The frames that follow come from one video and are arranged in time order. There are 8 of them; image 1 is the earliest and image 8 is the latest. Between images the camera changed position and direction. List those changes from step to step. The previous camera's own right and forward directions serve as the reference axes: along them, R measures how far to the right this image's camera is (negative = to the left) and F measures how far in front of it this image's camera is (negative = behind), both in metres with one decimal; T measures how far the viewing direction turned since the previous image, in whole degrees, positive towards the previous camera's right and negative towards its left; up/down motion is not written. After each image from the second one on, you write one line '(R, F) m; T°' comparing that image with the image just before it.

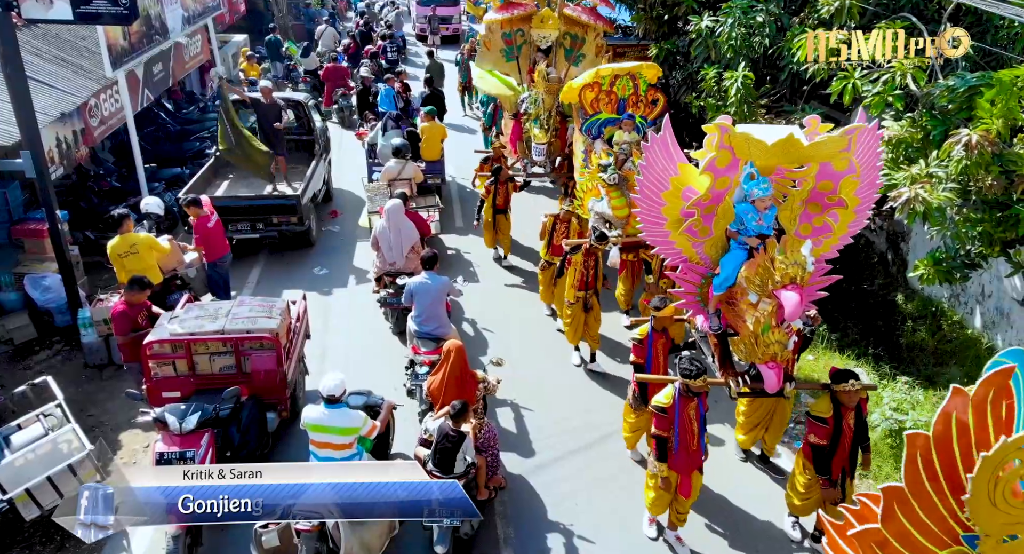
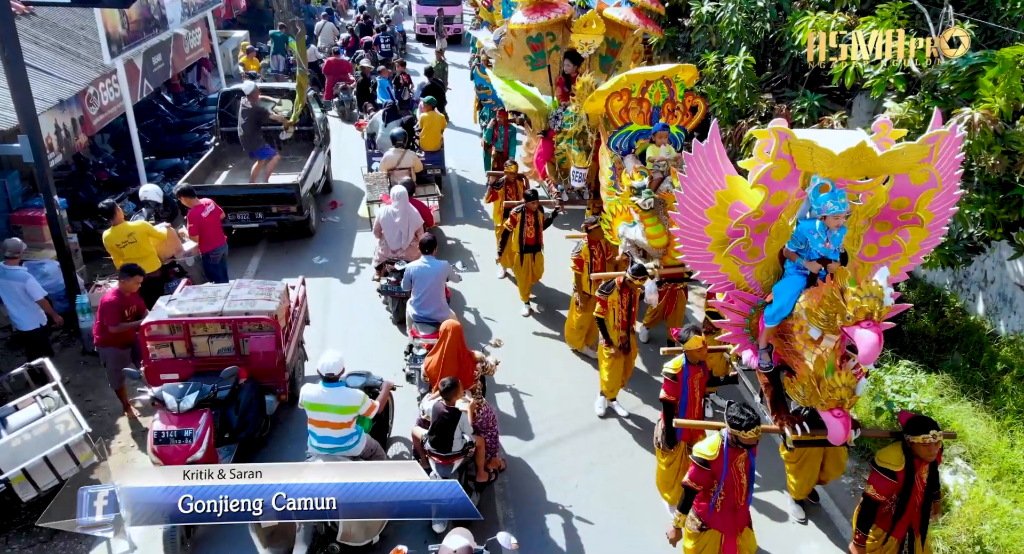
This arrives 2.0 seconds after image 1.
(0.0, 0.0) m; 0°
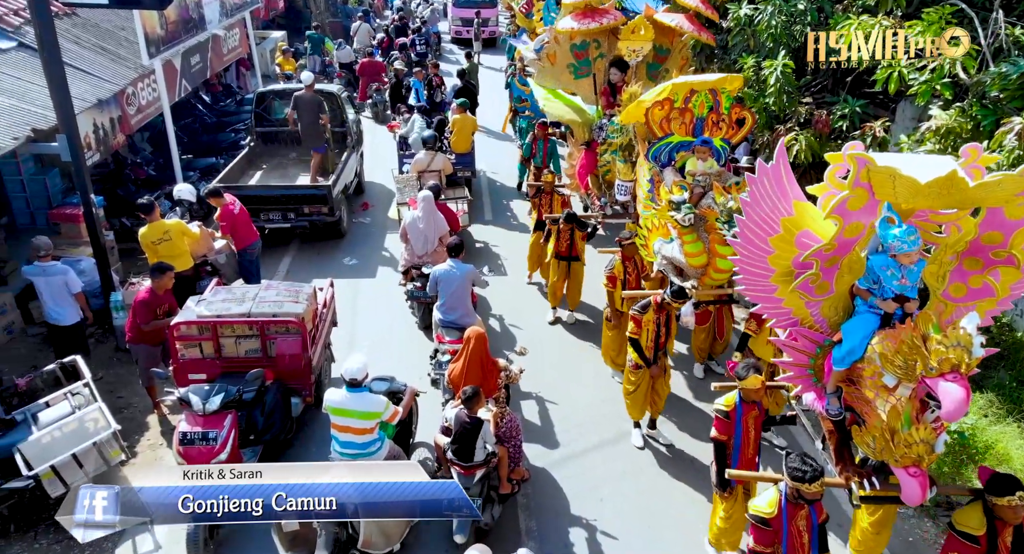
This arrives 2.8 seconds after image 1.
(0.0, 0.0) m; -2°
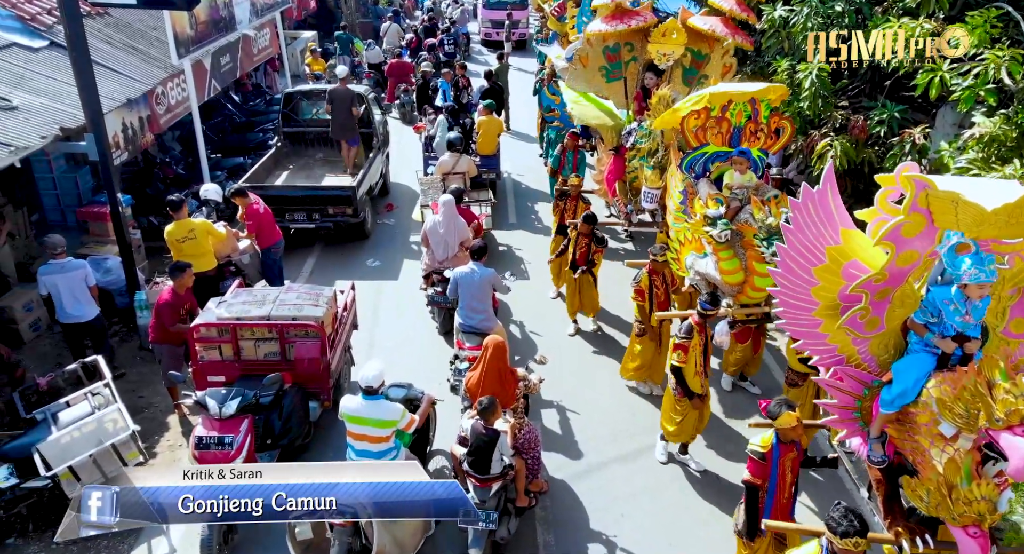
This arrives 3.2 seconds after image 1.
(0.0, +0.1) m; -2°
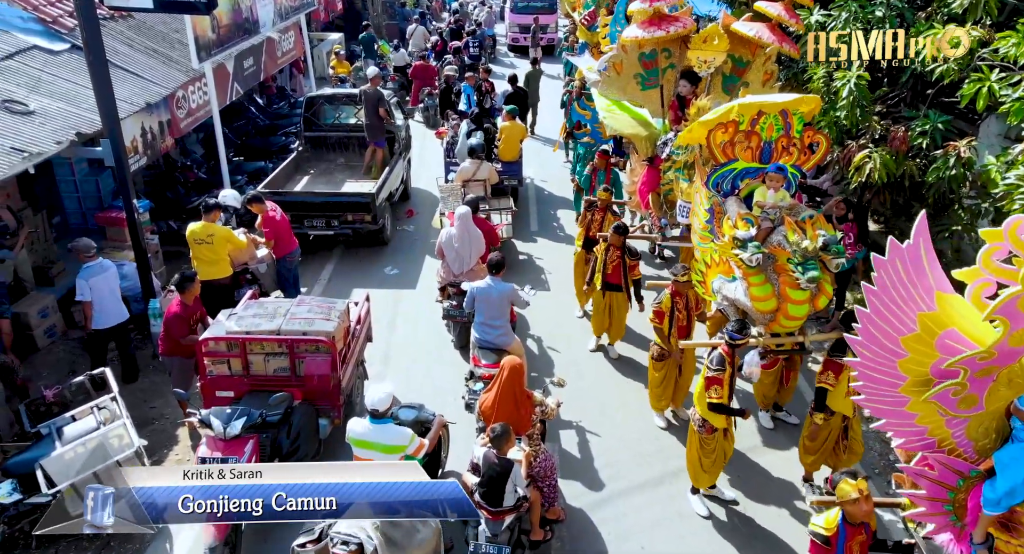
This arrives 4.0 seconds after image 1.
(+0.1, +0.2) m; -2°
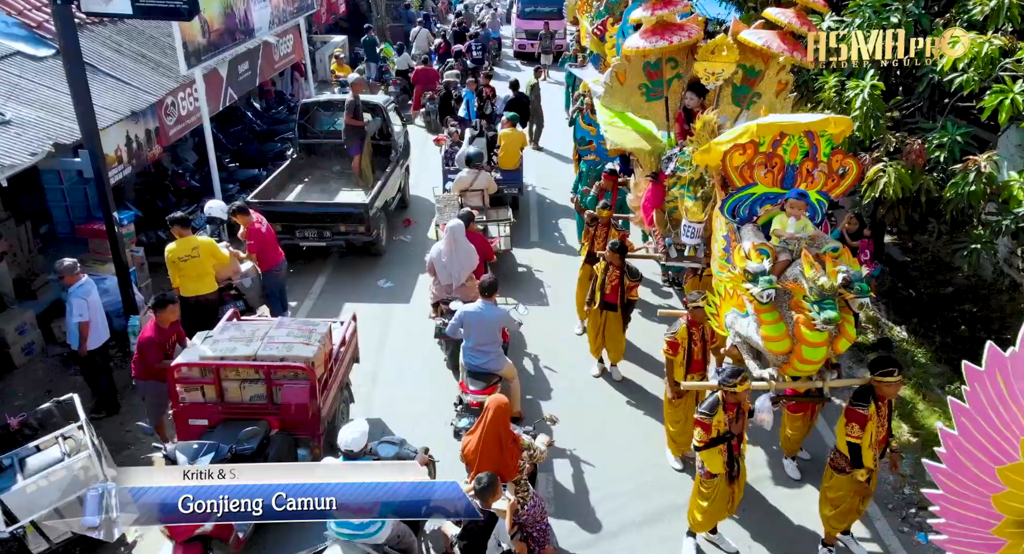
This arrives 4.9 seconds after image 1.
(+0.1, +0.3) m; -1°
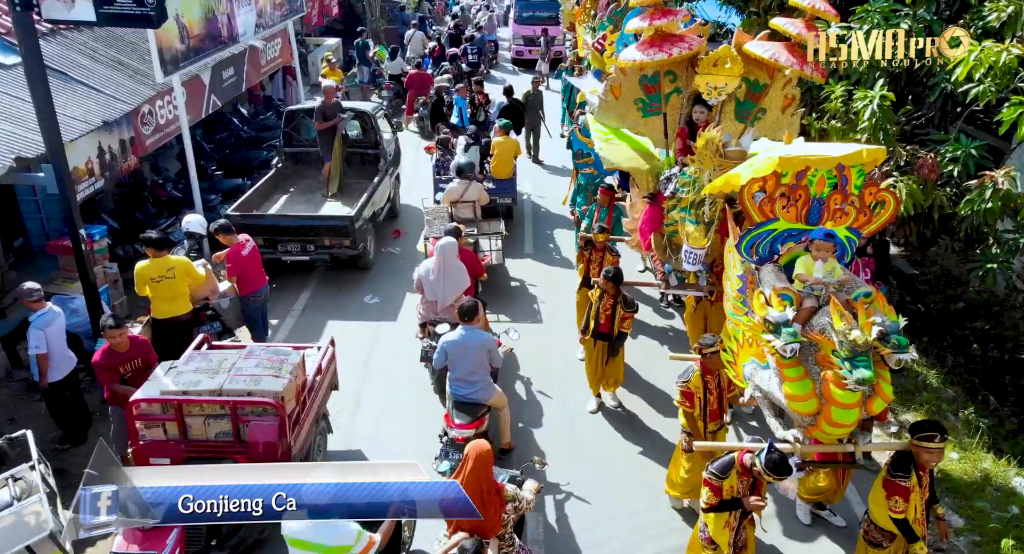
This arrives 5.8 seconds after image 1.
(+0.1, +0.4) m; 0°
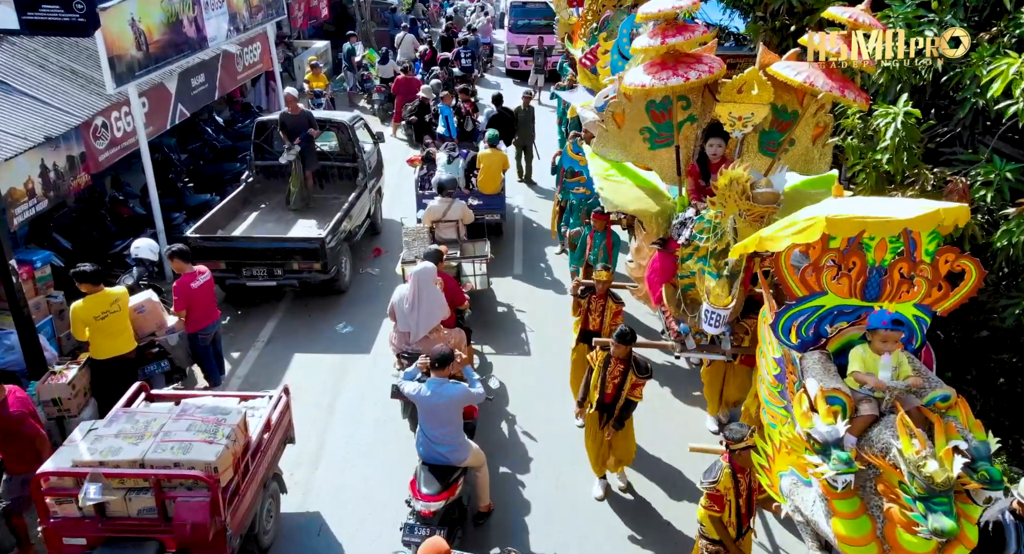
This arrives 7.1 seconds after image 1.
(+0.2, +0.8) m; 0°
